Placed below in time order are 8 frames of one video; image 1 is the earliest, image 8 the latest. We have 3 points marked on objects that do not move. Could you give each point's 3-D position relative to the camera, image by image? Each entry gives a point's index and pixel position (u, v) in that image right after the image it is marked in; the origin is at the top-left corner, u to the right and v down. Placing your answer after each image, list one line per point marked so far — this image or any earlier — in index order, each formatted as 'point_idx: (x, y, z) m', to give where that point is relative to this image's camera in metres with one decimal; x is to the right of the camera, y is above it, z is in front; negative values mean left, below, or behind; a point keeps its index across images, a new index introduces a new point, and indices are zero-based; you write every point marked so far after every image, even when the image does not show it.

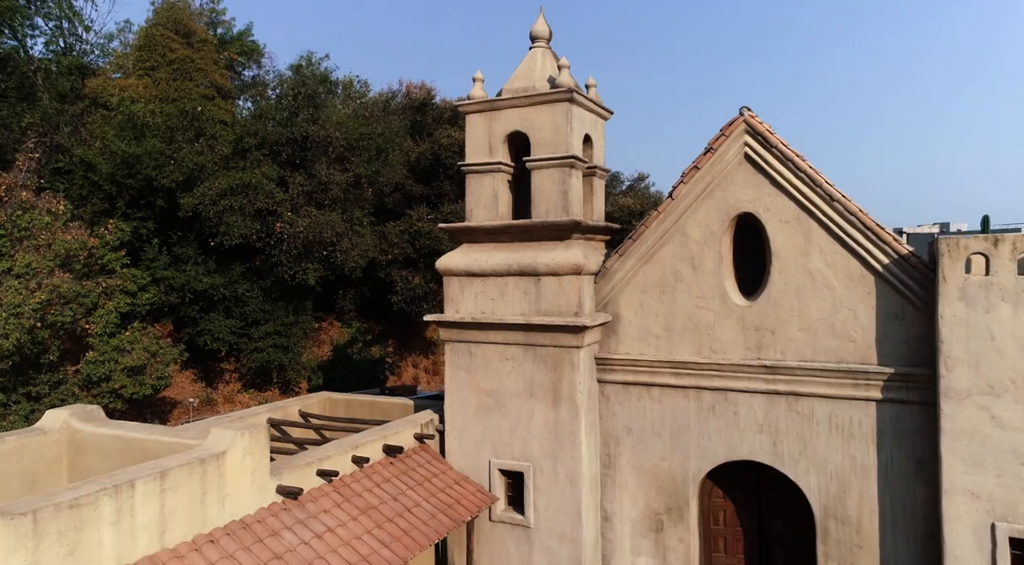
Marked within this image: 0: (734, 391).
0: (+3.2, -1.5, +10.8) m
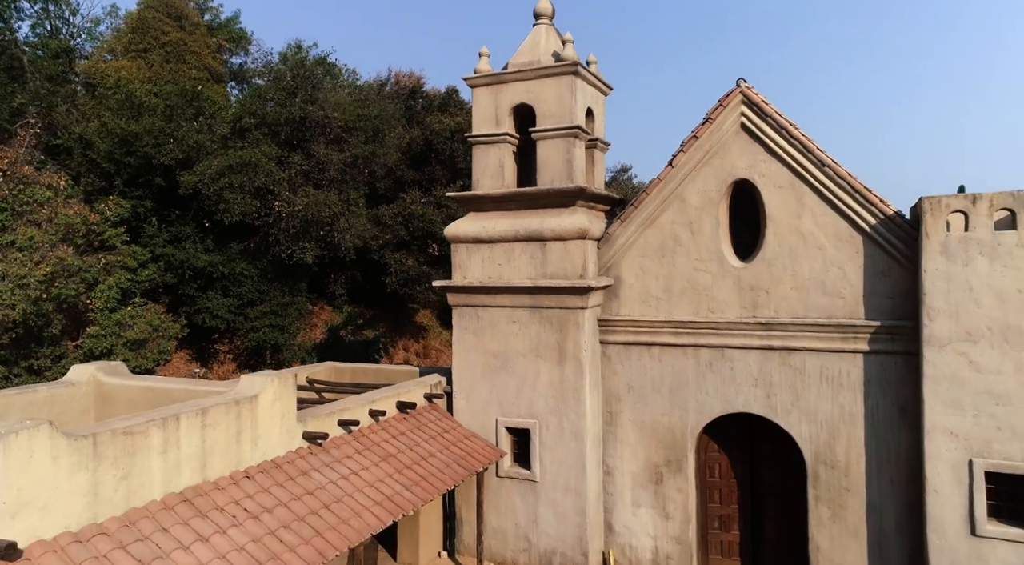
0: (+3.3, -1.0, +11.5) m
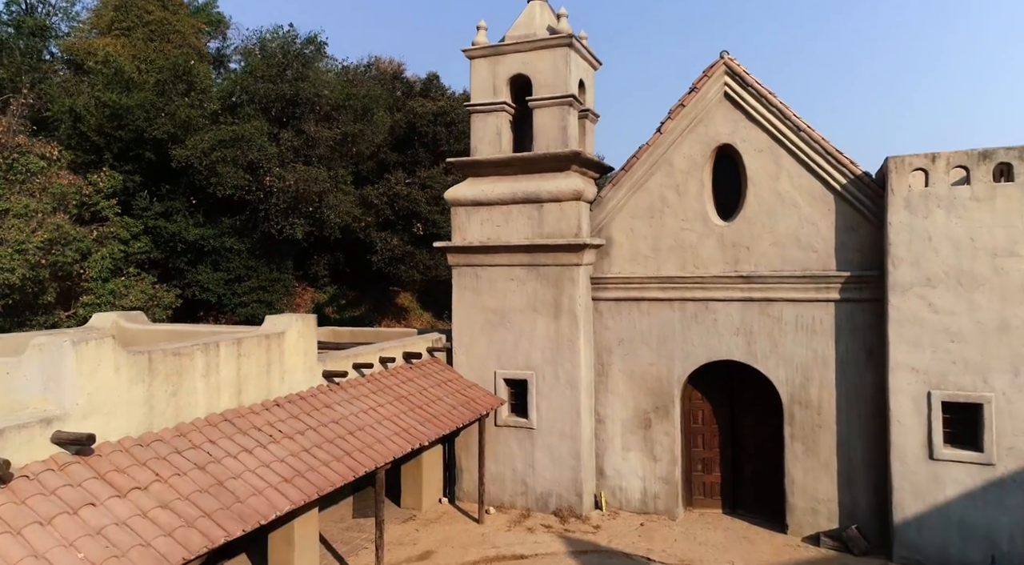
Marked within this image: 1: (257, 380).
0: (+3.3, -0.3, +12.5) m
1: (-3.2, -1.2, +9.4) m
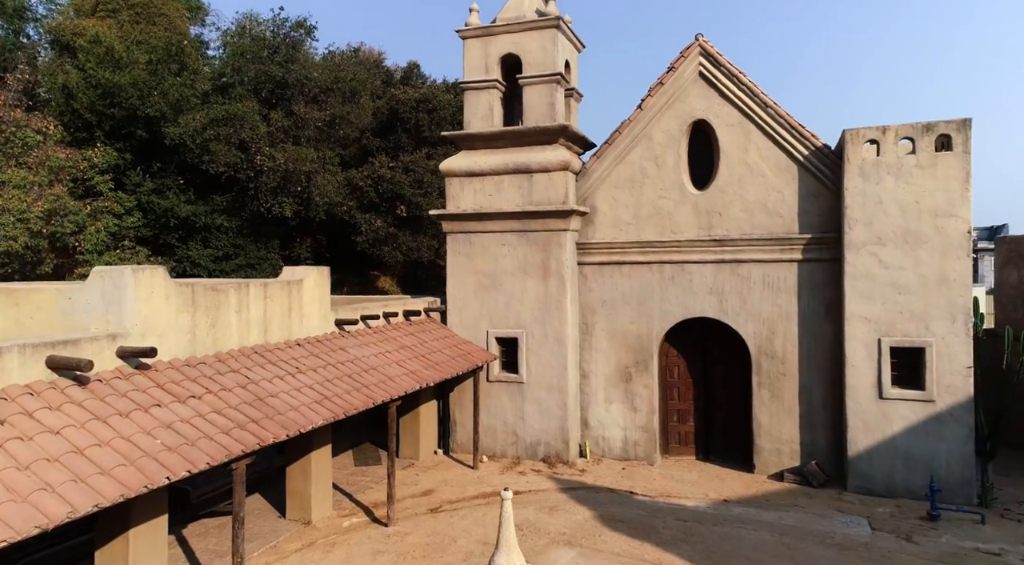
0: (+3.2, +0.4, +13.7) m
1: (-3.2, -0.5, +10.3) m
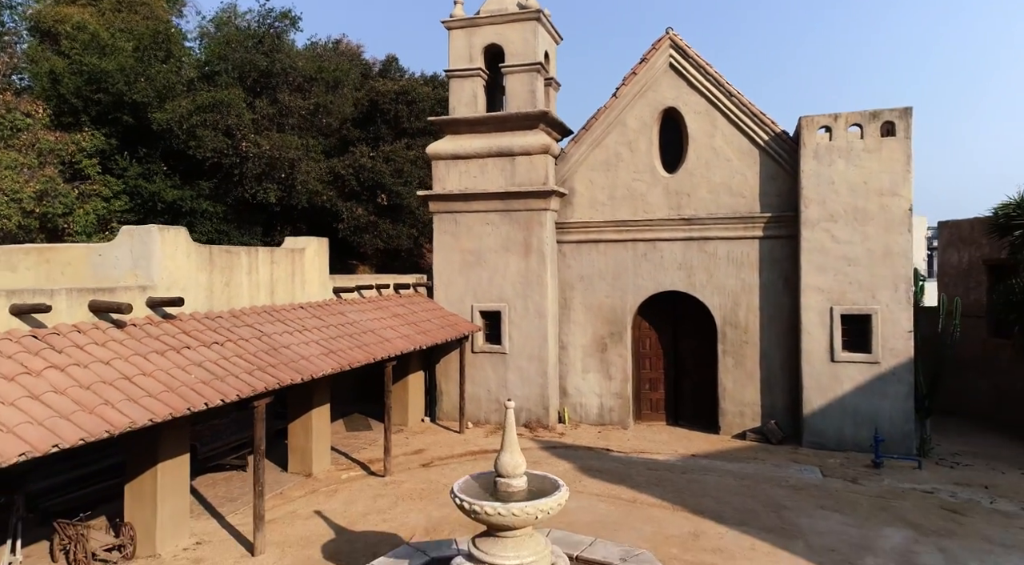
0: (+2.9, +0.8, +14.7) m
1: (-3.3, 0.0, +11.2) m
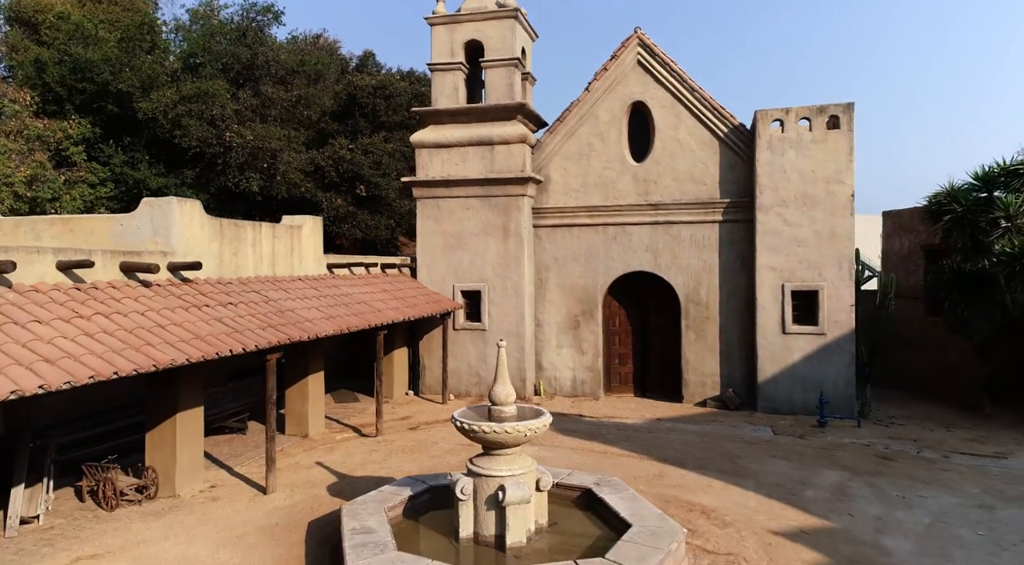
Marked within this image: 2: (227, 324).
0: (+2.4, +1.2, +15.9) m
1: (-3.6, +0.4, +12.1) m
2: (-3.3, -0.5, +8.8) m
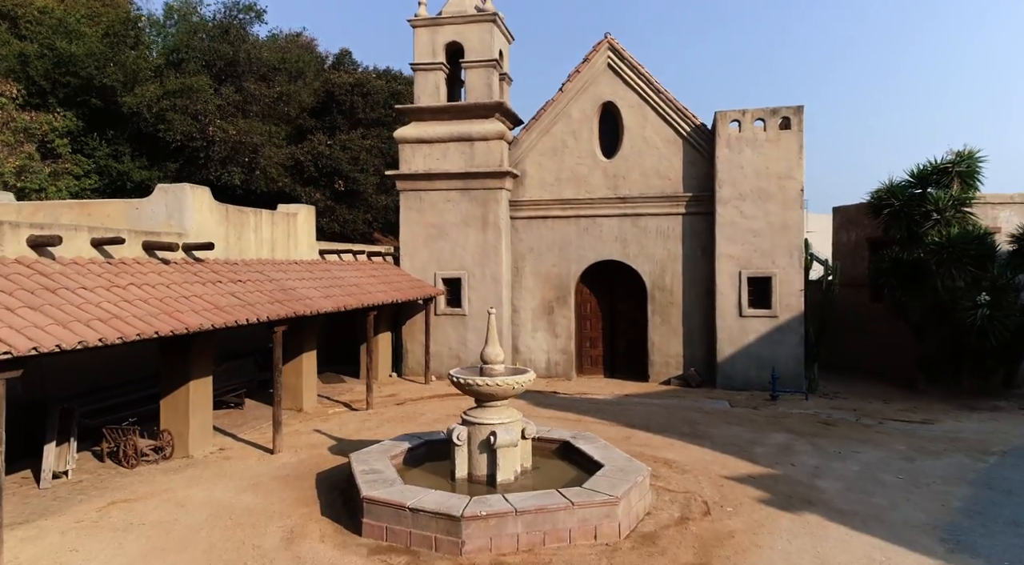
0: (+2.0, +1.5, +17.1) m
1: (-3.9, +0.7, +13.0) m
2: (-3.5, -0.2, +9.8) m
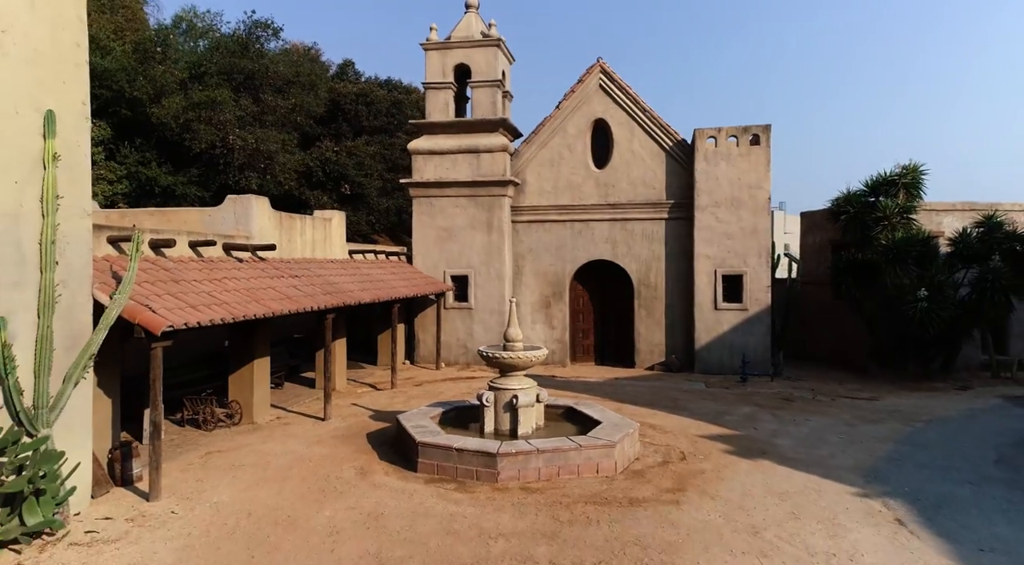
0: (+2.0, +1.6, +19.3) m
1: (-3.8, +0.8, +15.1) m
2: (-3.3, -0.1, +11.8) m
